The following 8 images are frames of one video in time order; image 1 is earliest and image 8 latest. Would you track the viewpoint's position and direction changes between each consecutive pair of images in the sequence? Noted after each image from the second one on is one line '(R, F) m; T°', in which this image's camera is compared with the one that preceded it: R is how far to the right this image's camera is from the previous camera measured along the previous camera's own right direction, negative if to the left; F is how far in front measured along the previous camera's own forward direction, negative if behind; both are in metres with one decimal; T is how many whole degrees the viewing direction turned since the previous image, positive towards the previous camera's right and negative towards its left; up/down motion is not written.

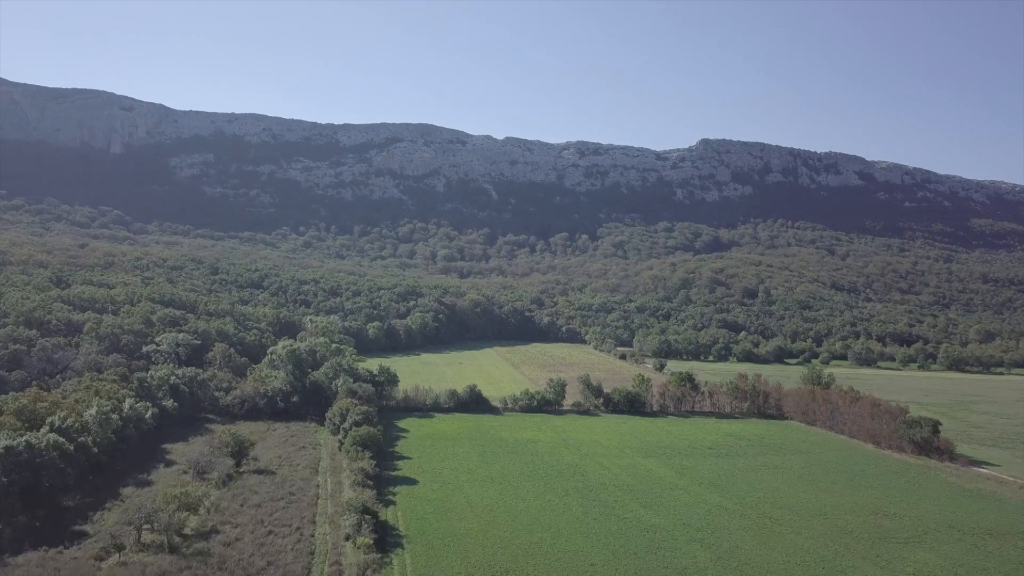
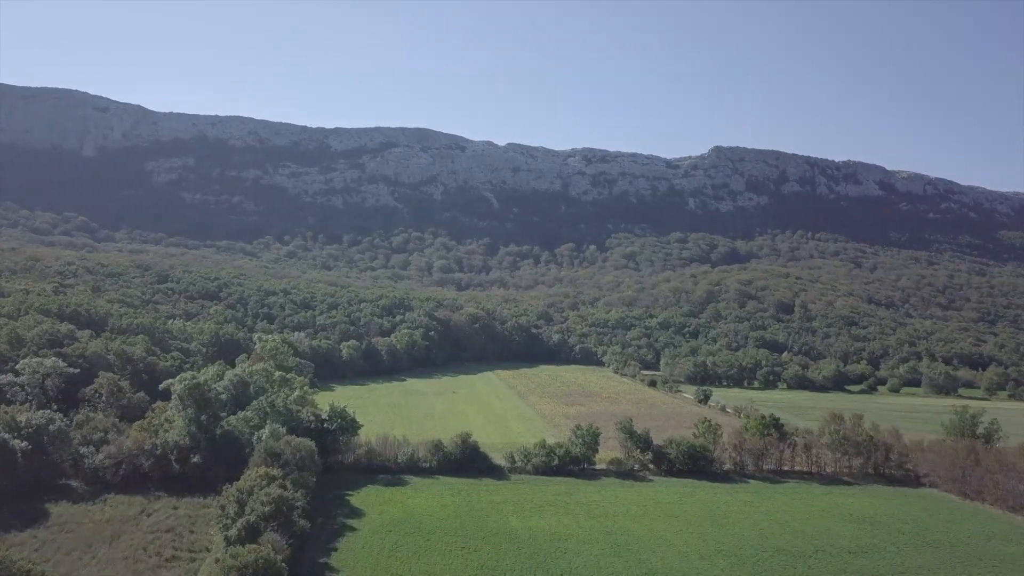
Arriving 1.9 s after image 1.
(-0.4, +12.5) m; 0°
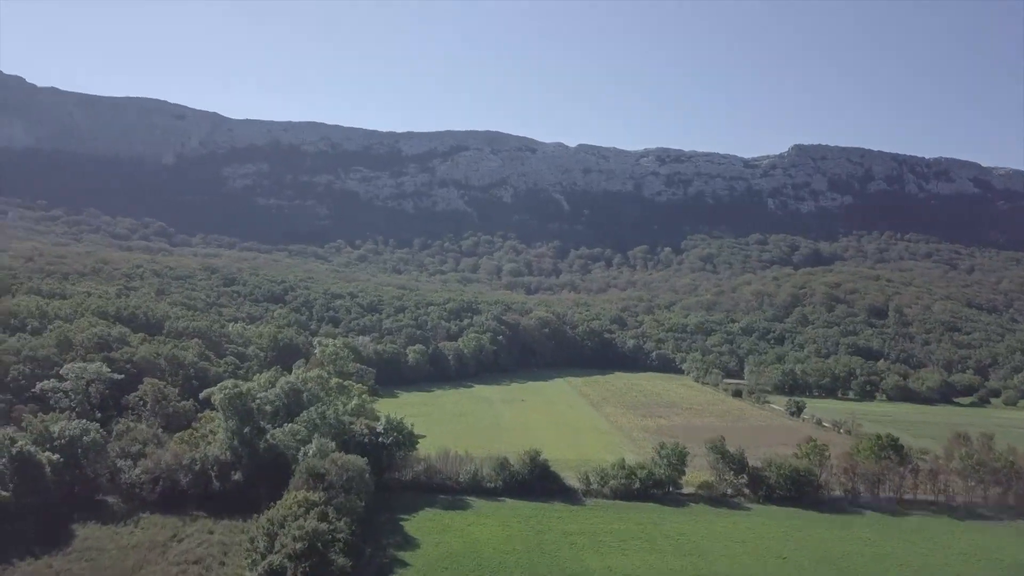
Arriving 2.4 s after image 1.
(-0.1, +3.1) m; -5°
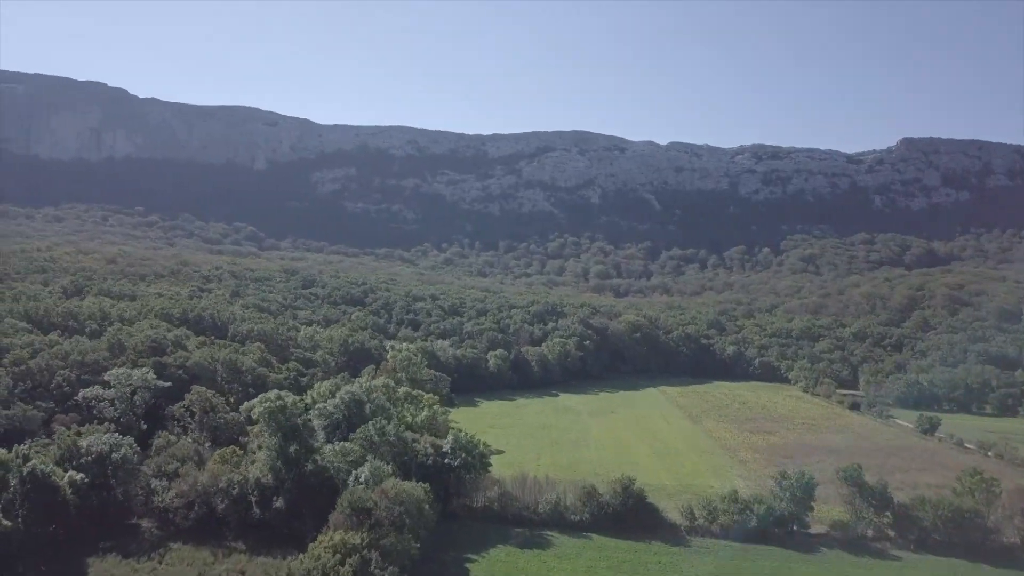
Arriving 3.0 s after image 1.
(0.0, +3.9) m; -6°
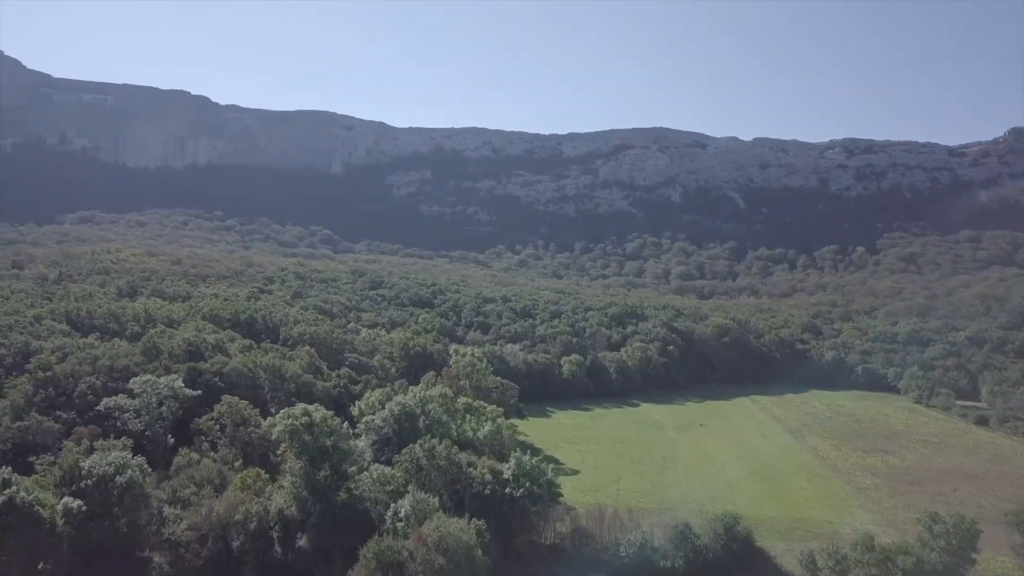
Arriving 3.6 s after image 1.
(+0.1, +3.8) m; -5°
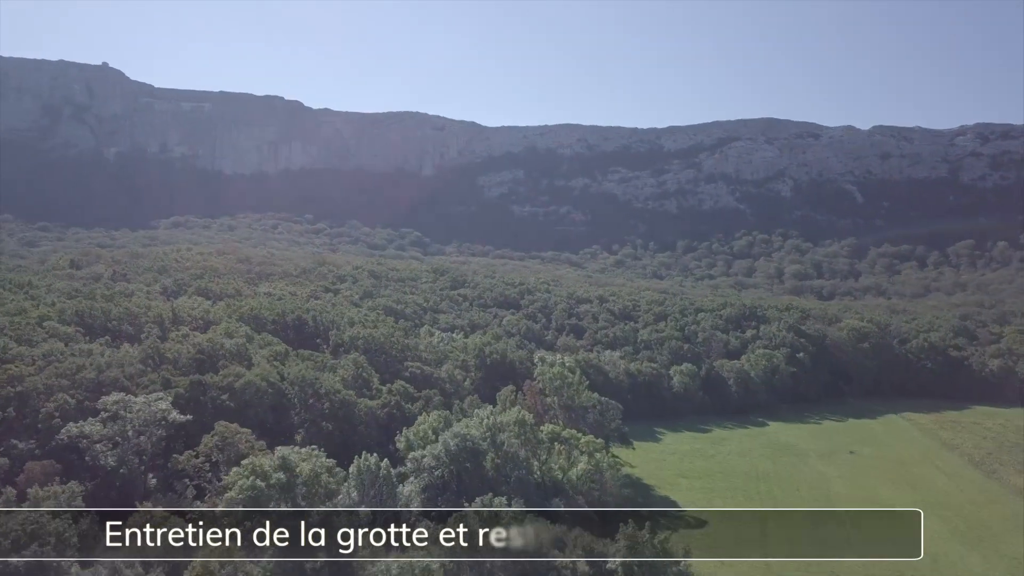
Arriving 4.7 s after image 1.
(-0.2, +6.8) m; -7°
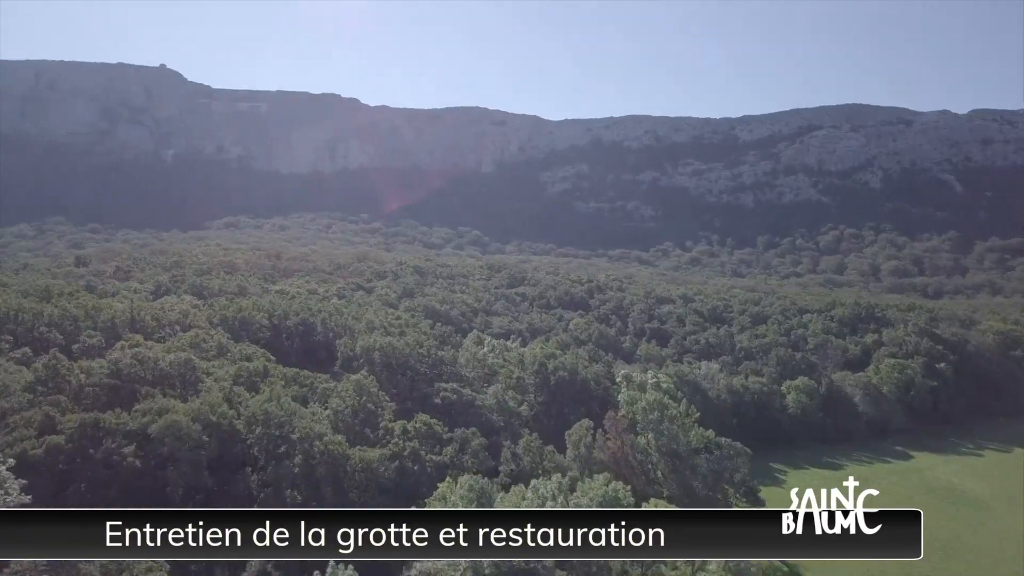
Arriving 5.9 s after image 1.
(-0.2, +7.6) m; -4°
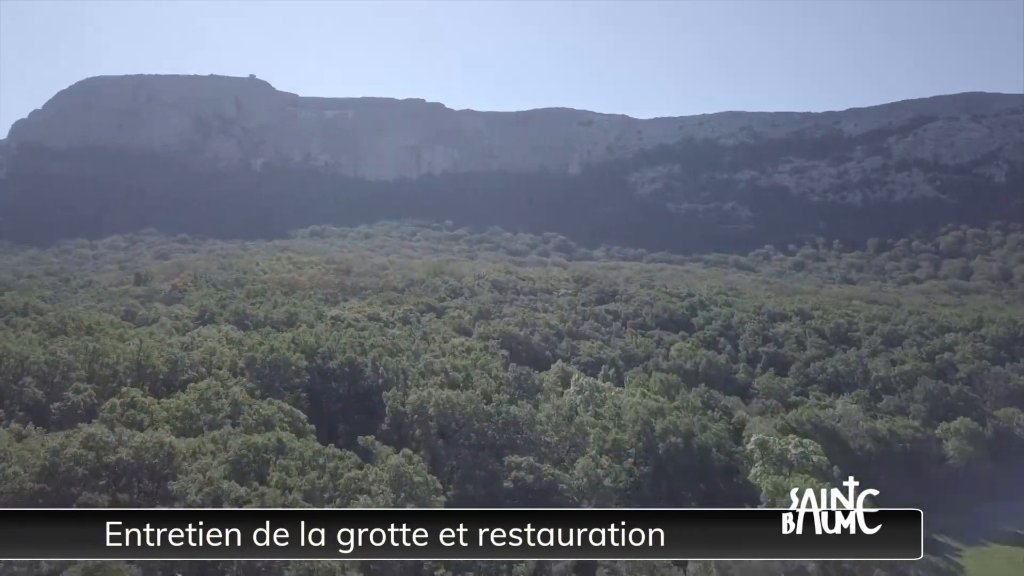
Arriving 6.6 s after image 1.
(-0.1, +4.6) m; -6°
